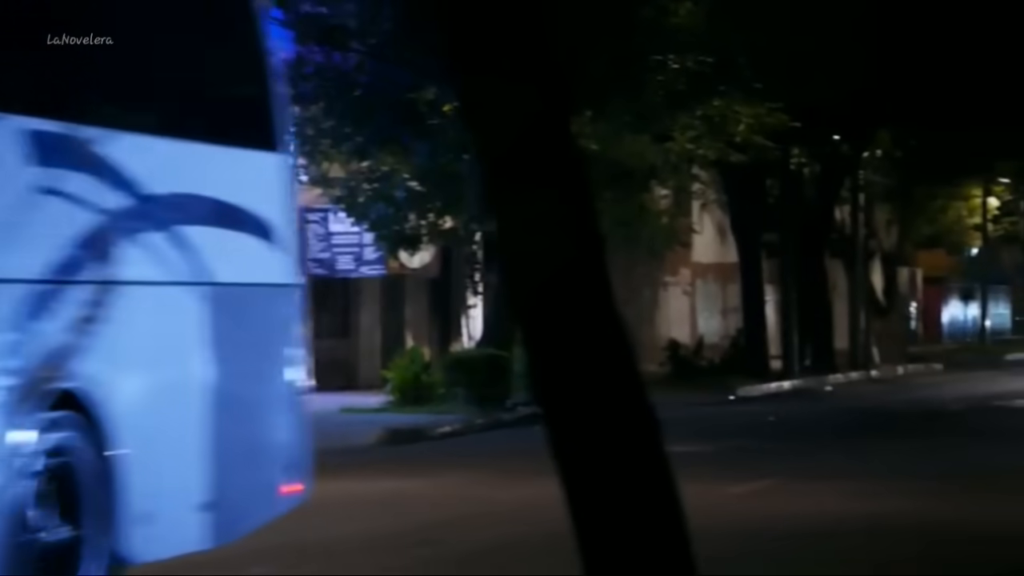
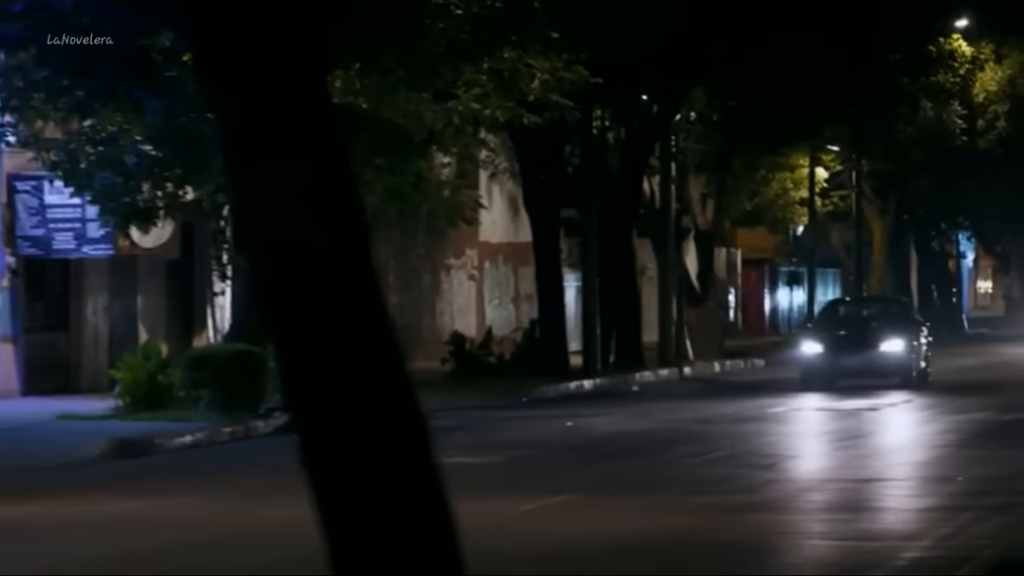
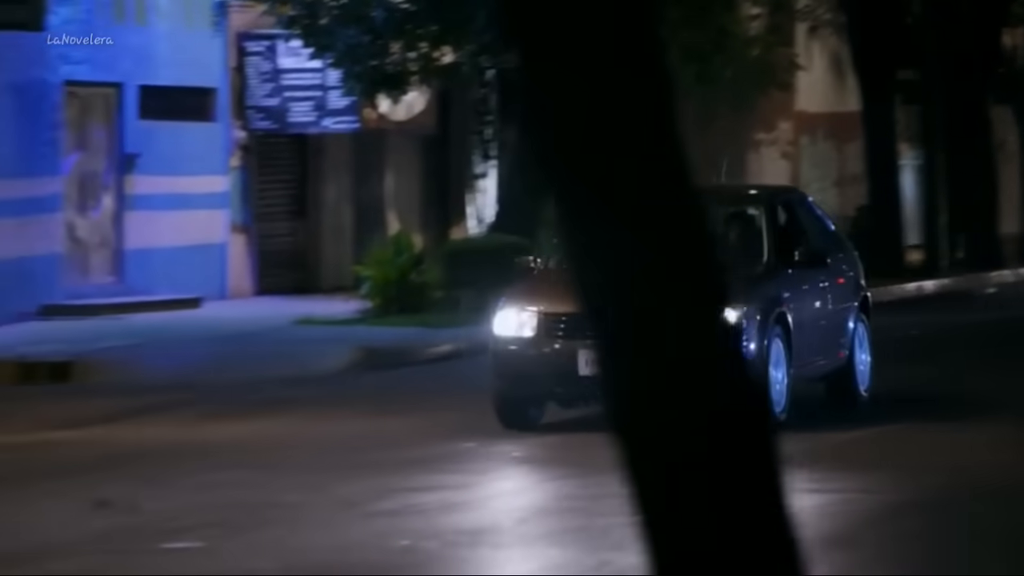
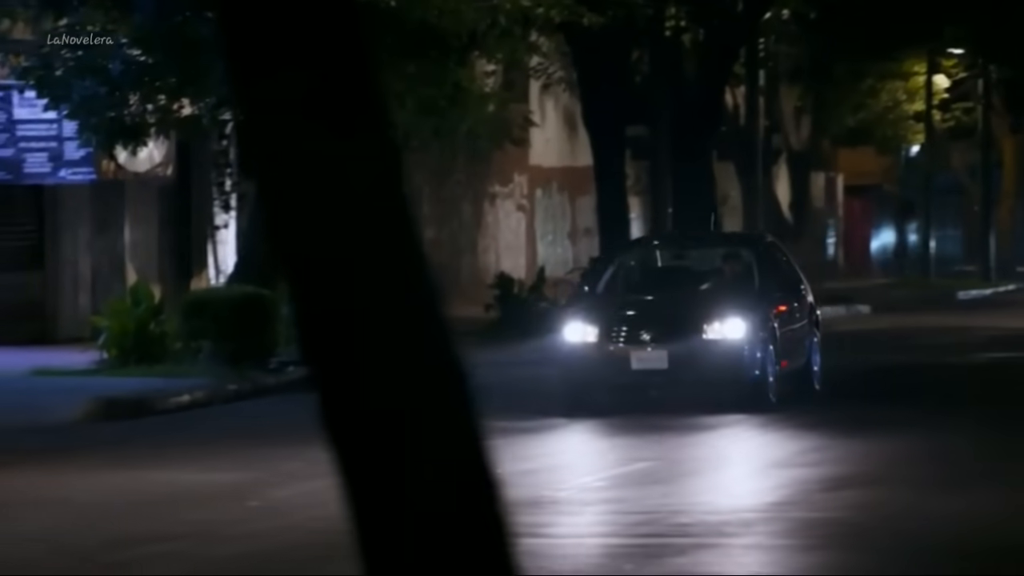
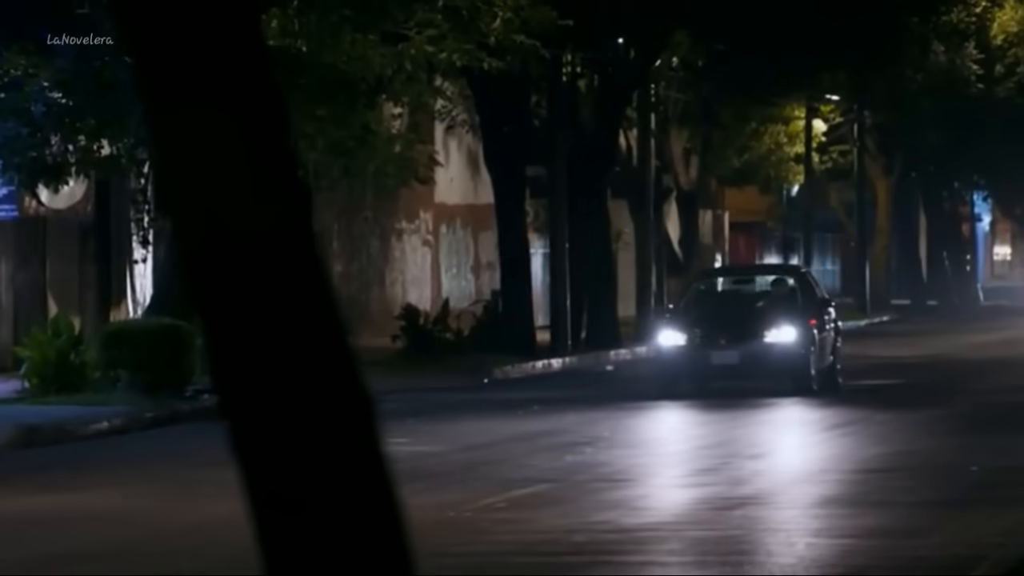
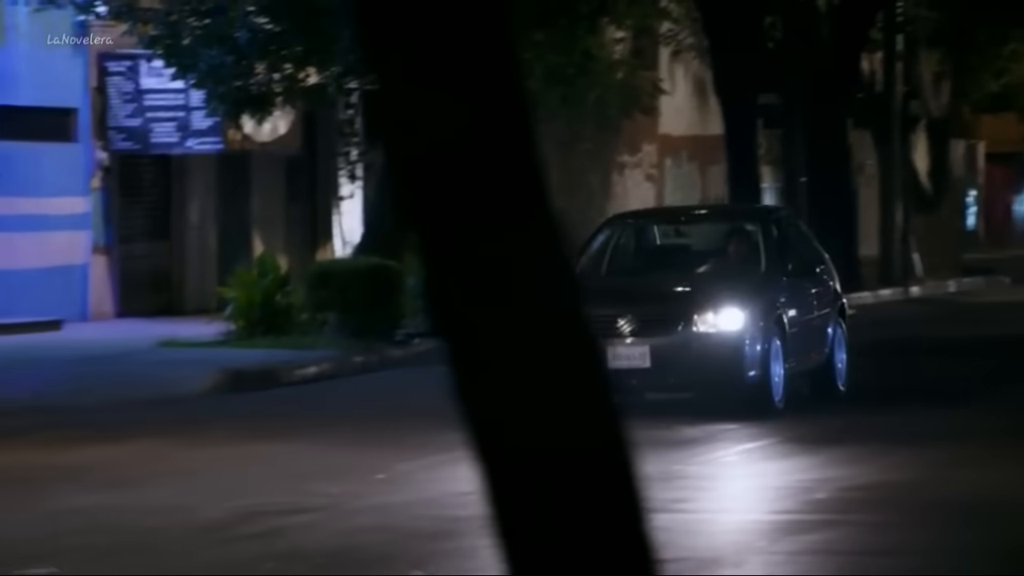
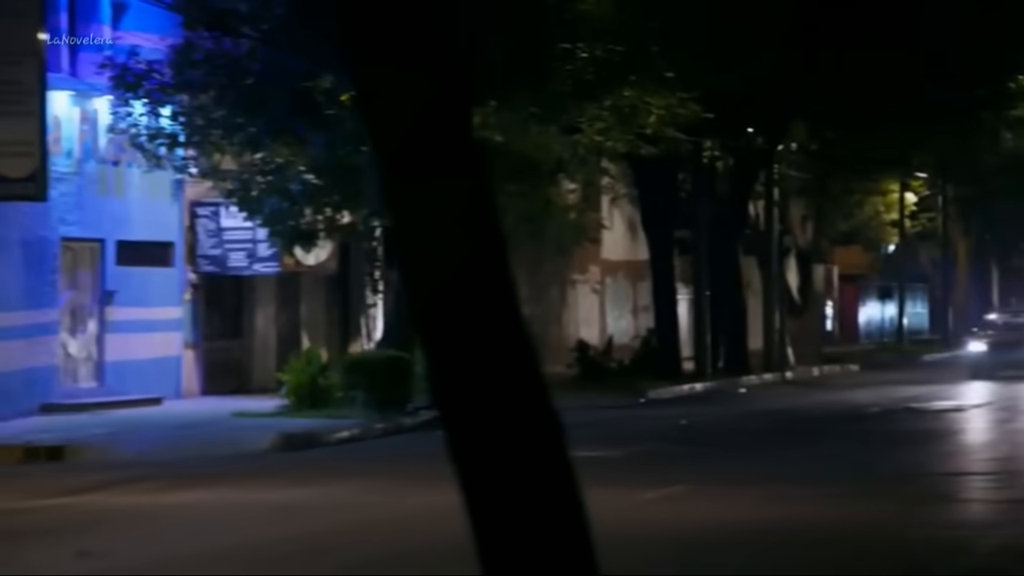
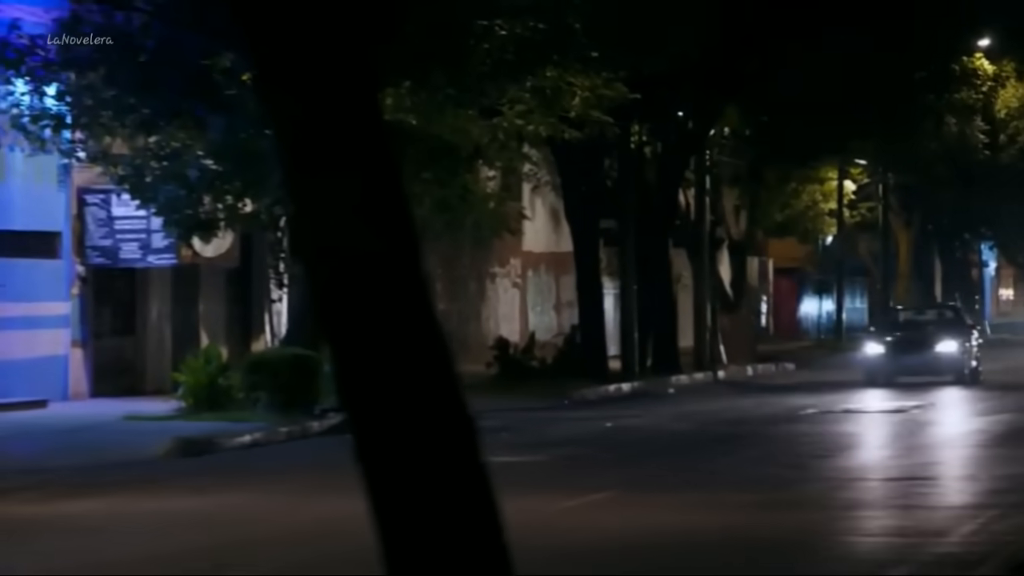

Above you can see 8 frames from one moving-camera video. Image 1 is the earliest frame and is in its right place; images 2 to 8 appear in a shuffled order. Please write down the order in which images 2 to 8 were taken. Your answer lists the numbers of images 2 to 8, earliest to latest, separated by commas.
7, 8, 2, 5, 4, 6, 3
